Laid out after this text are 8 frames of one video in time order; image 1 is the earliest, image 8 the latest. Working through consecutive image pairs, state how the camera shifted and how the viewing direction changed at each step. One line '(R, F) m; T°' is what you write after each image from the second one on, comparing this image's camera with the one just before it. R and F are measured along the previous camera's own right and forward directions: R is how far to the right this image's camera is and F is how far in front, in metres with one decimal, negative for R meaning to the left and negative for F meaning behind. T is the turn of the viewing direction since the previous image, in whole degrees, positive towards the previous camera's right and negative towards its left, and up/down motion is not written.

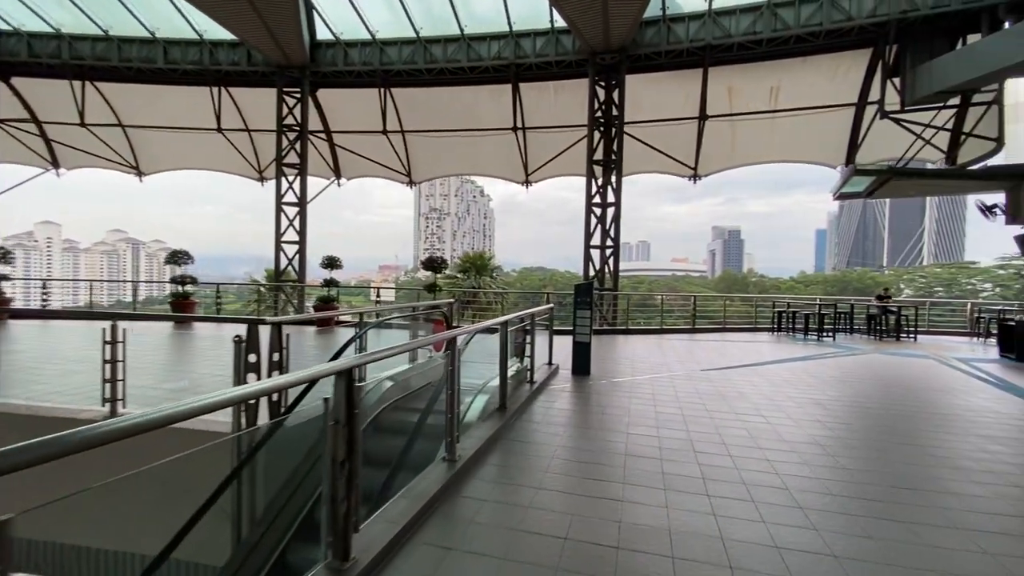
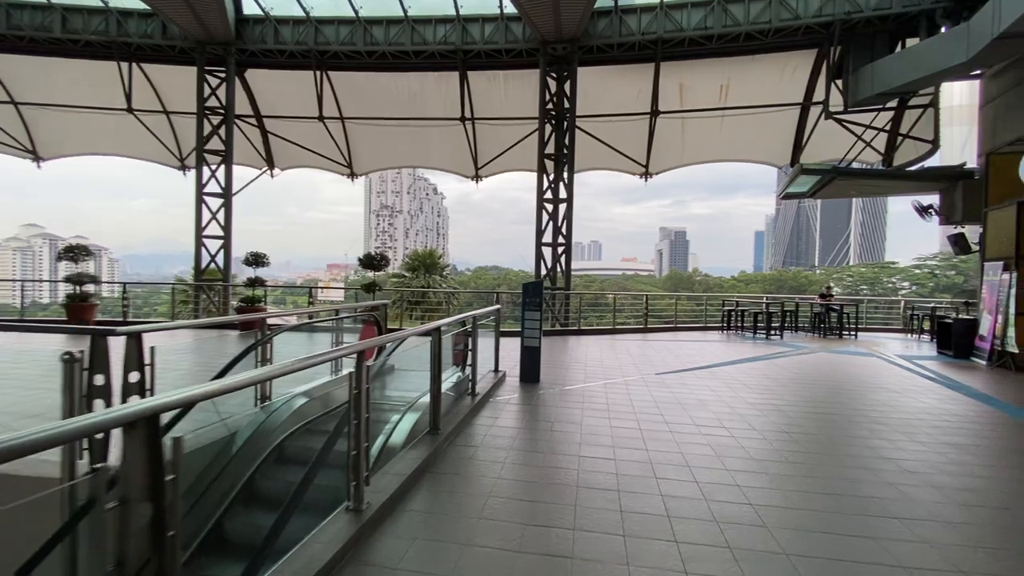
(+0.2, +0.7) m; +5°
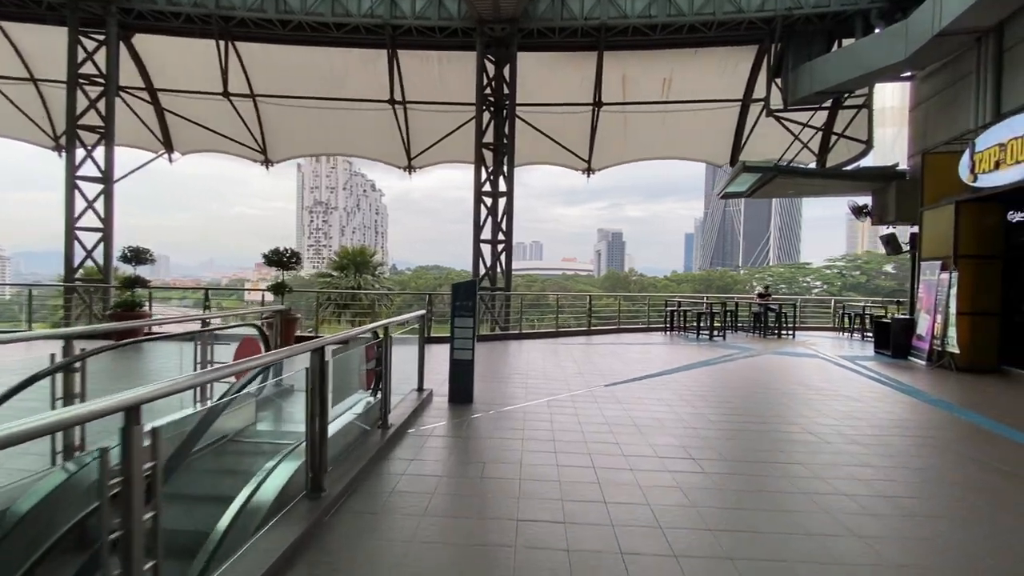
(+0.2, +1.0) m; +7°
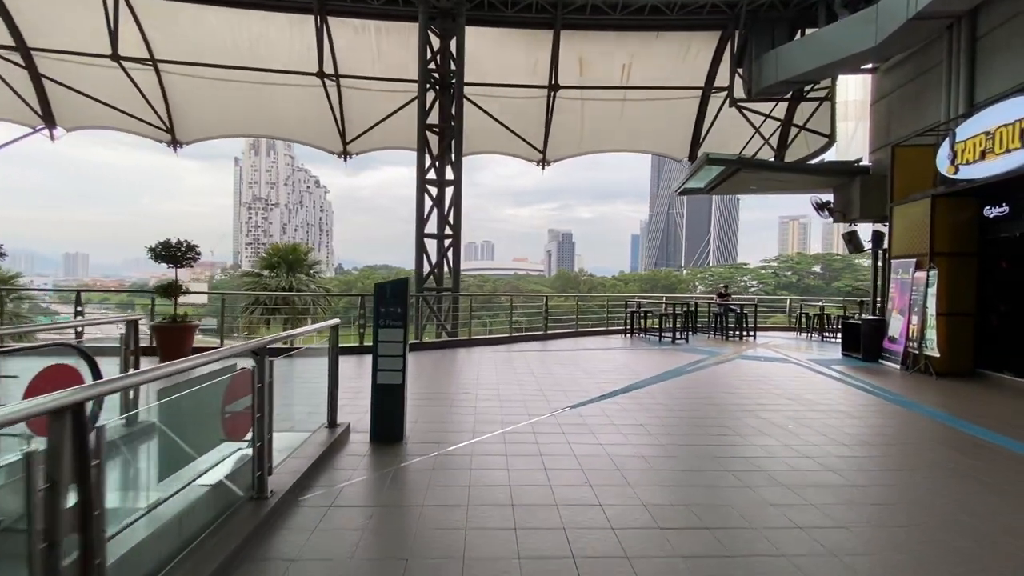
(+0.1, +1.2) m; +6°
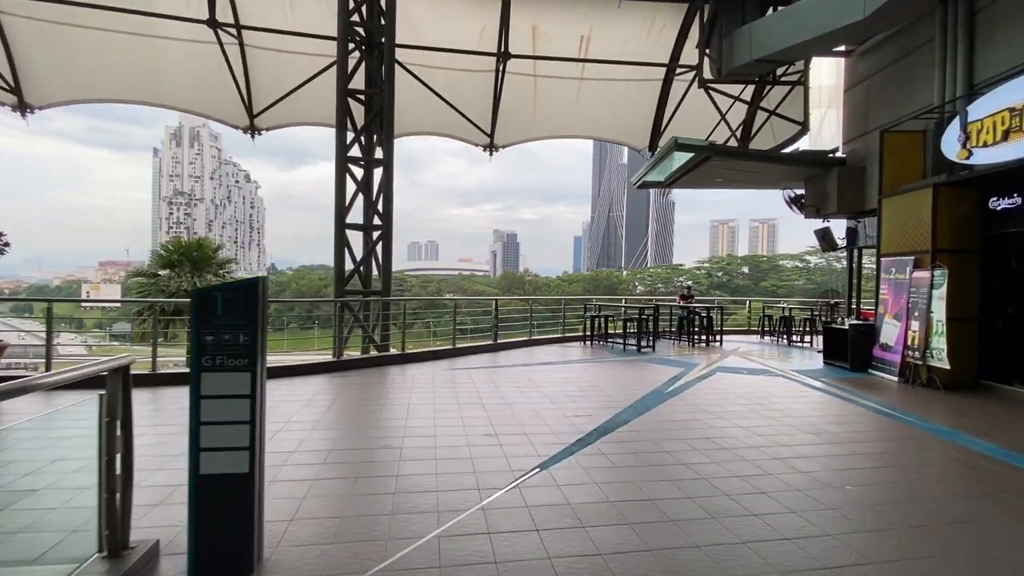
(0.0, +1.7) m; +7°
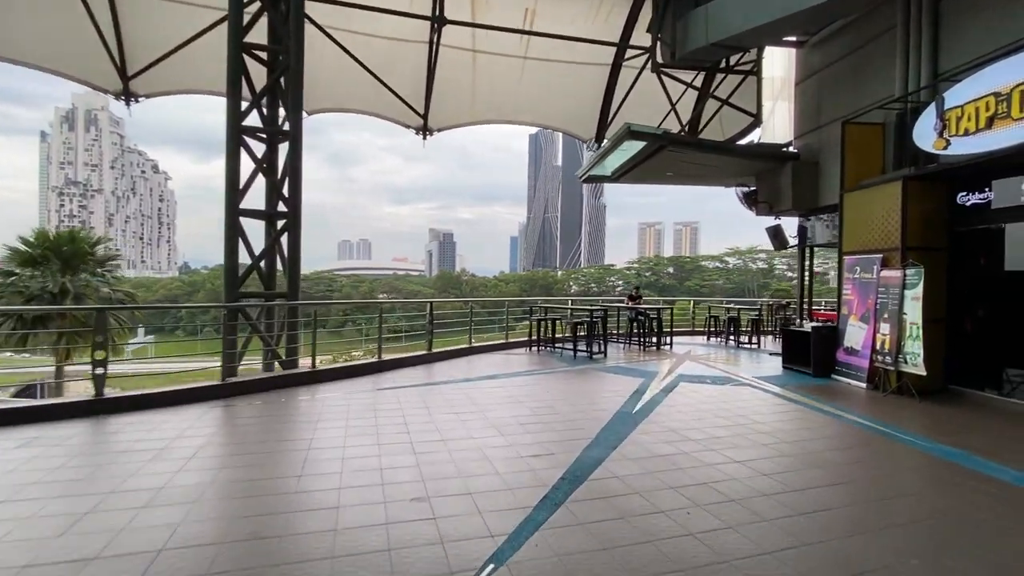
(0.0, +1.2) m; +8°
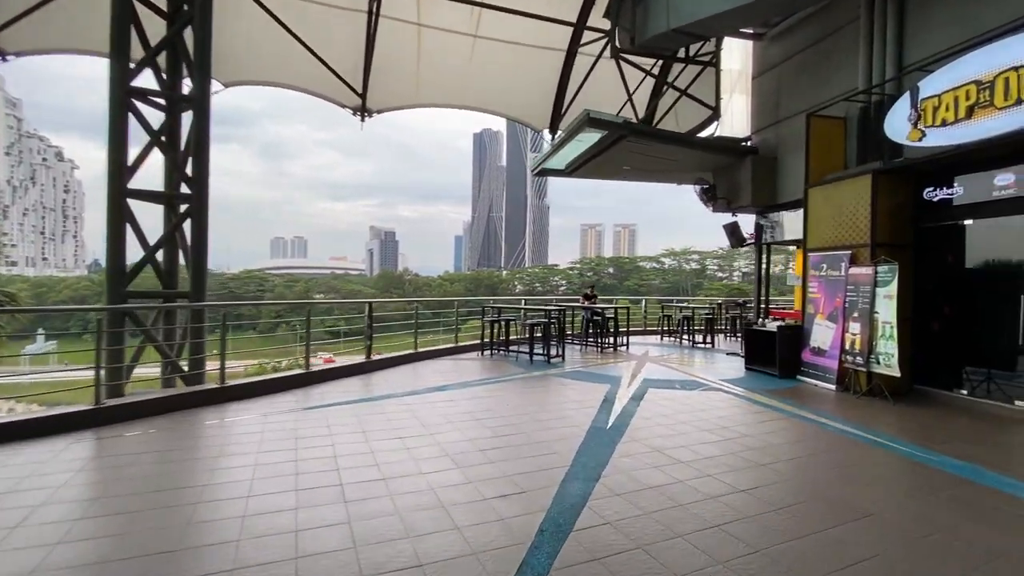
(-0.1, +0.8) m; +7°
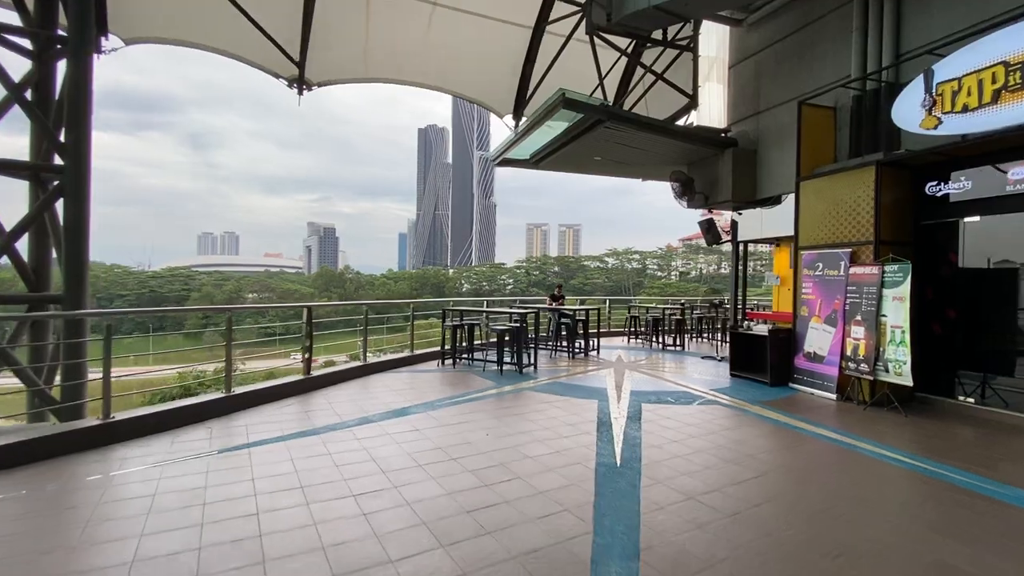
(-0.3, +1.0) m; +6°
